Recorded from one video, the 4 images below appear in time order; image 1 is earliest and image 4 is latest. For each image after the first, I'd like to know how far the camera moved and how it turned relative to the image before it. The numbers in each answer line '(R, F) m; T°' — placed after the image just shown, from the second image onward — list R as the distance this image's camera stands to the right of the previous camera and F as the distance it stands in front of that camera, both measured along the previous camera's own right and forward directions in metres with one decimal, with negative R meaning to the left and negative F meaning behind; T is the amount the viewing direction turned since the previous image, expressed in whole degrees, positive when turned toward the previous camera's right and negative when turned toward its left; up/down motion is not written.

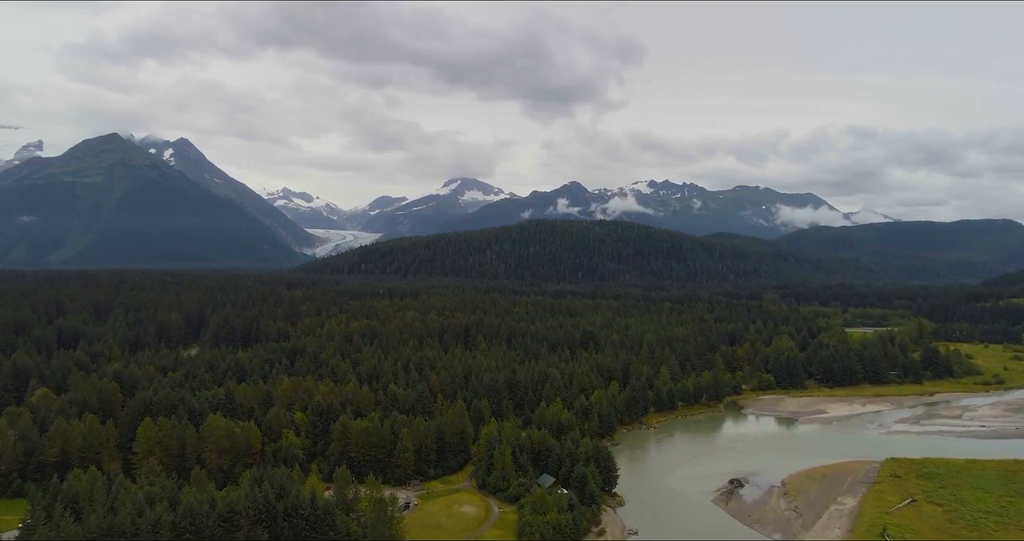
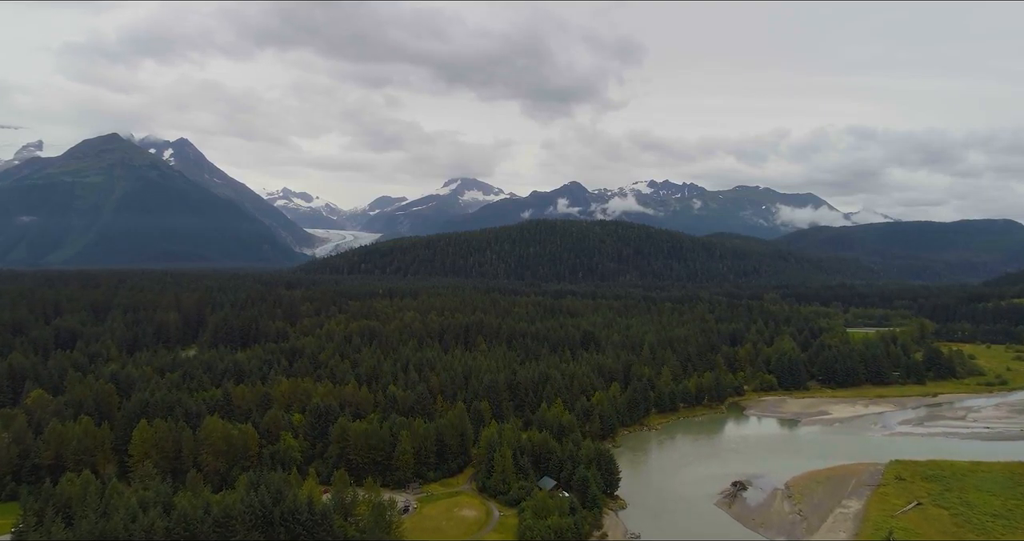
(-0.1, +0.8) m; 0°
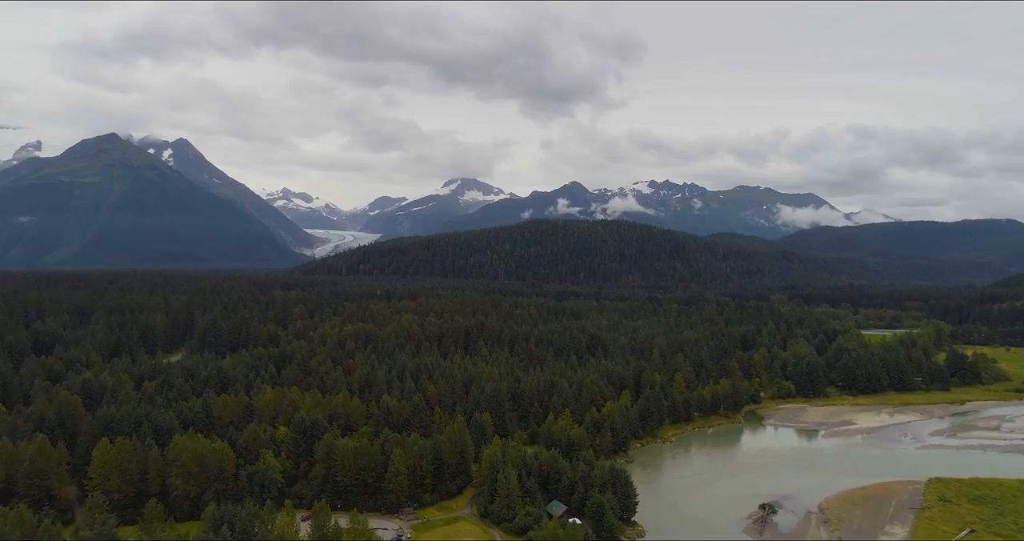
(-0.6, +7.1) m; 0°
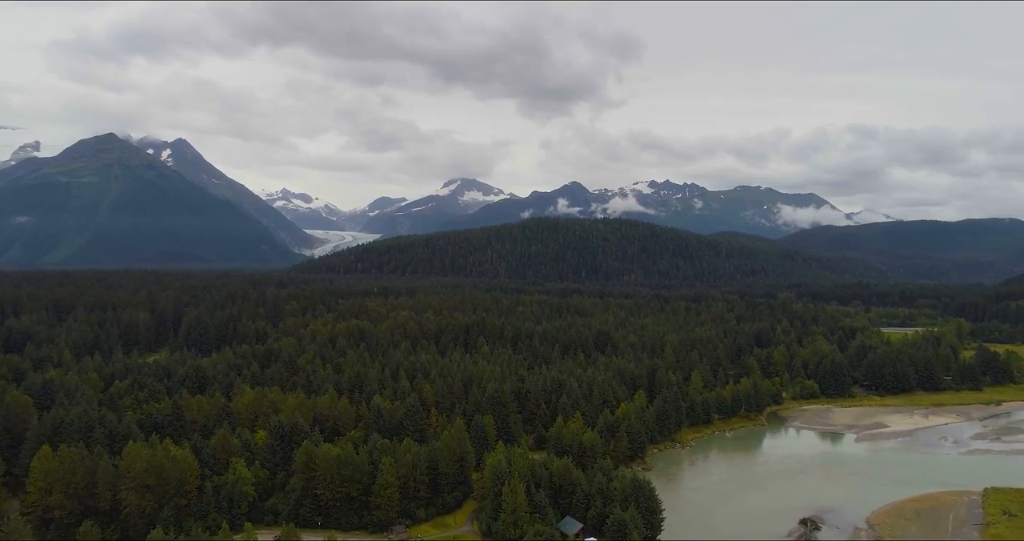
(-0.6, +8.2) m; 0°
